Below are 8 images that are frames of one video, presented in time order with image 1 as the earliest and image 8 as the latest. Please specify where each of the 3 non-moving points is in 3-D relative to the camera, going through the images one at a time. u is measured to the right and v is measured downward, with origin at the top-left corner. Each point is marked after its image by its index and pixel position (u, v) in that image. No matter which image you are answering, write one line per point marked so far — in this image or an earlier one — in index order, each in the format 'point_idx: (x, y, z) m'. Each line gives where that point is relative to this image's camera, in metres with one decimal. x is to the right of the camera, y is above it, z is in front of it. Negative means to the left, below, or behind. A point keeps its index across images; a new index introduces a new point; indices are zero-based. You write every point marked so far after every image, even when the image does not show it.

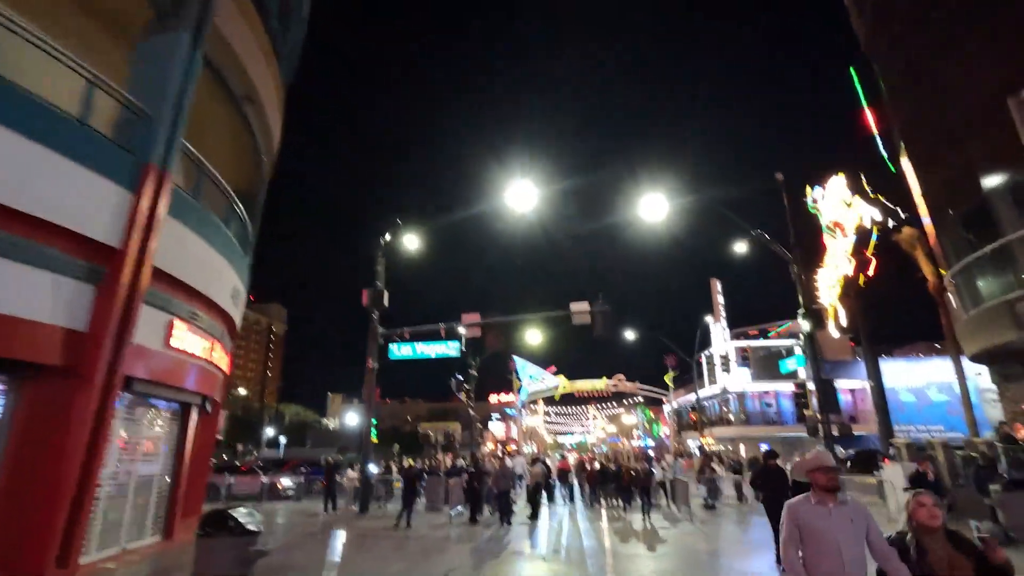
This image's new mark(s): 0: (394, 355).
0: (-4.0, -2.2, +17.9) m
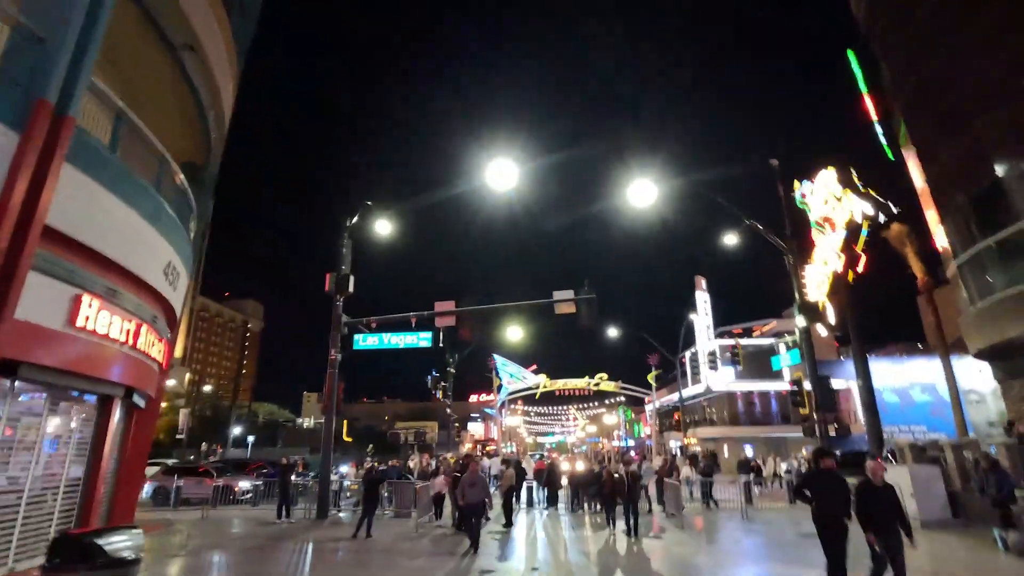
0: (-4.7, -1.8, +16.3) m
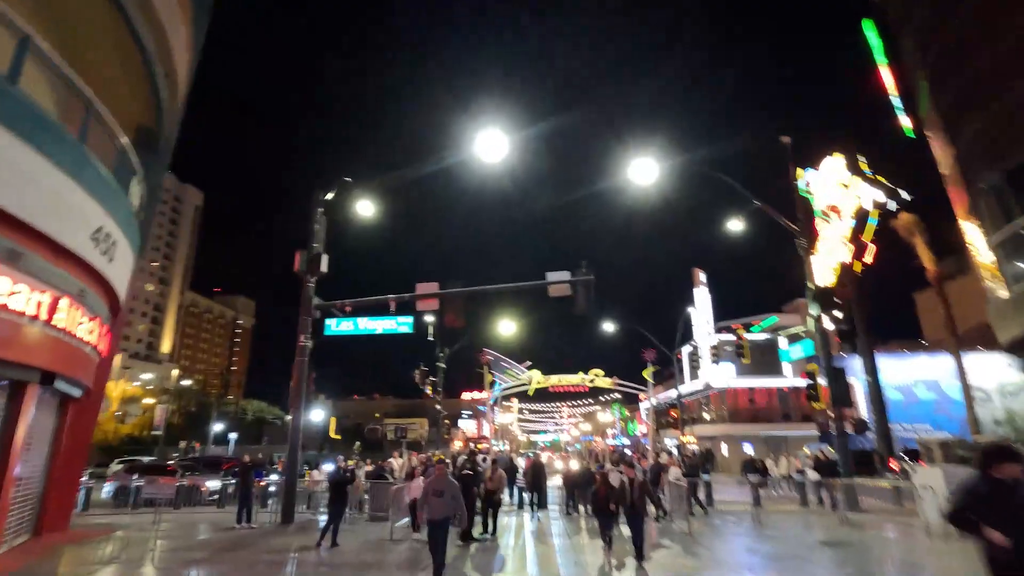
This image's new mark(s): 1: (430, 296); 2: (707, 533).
0: (-5.0, -1.2, +14.7) m
1: (-2.3, -0.2, +15.0) m
2: (+5.1, -6.5, +14.1) m
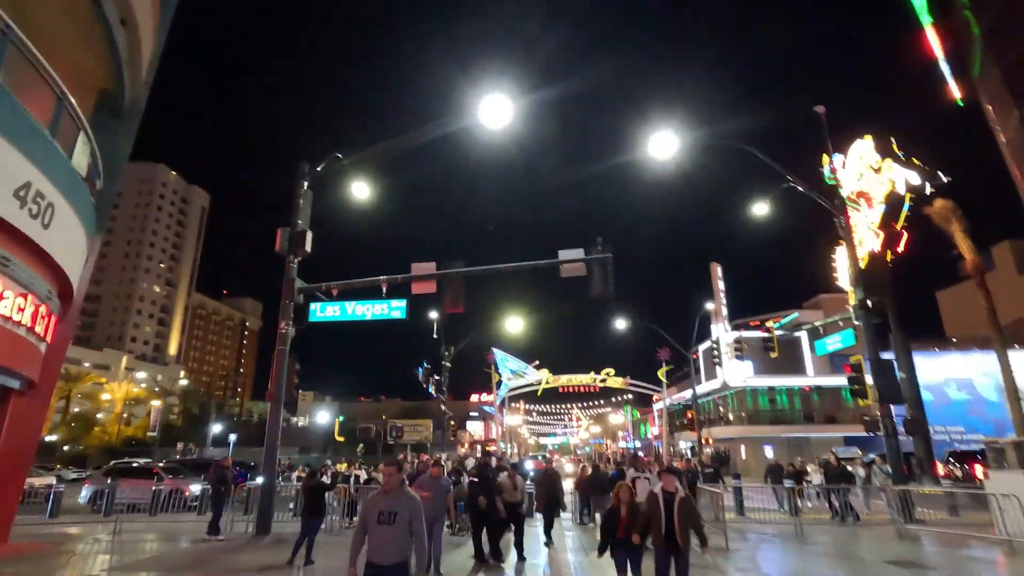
0: (-4.8, -0.7, +13.1) m
1: (-2.1, +0.3, +13.3) m
2: (+5.3, -6.0, +12.3) m
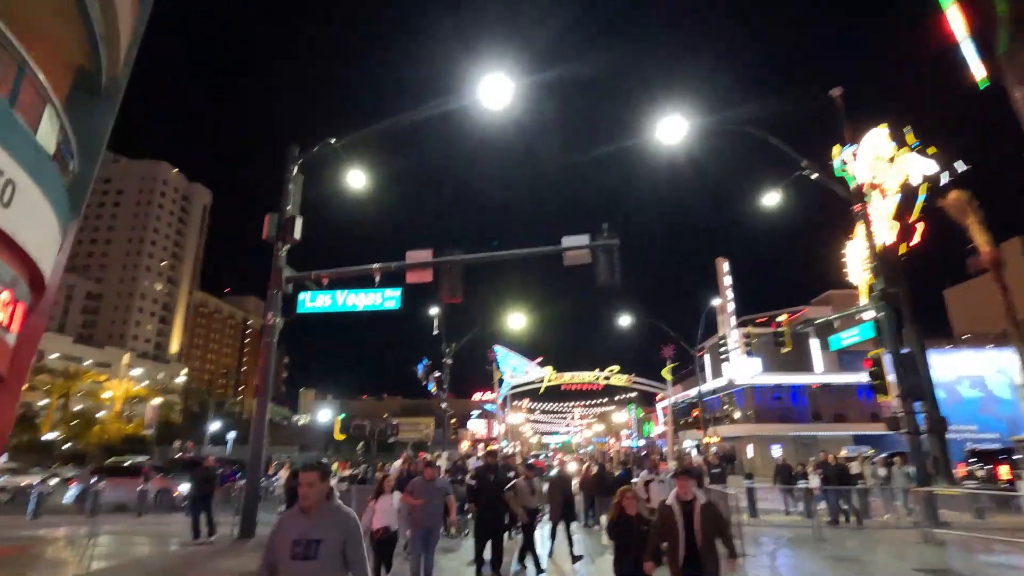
0: (-4.8, -0.5, +12.3) m
1: (-2.1, +0.5, +12.6) m
2: (+5.3, -5.7, +11.6) m
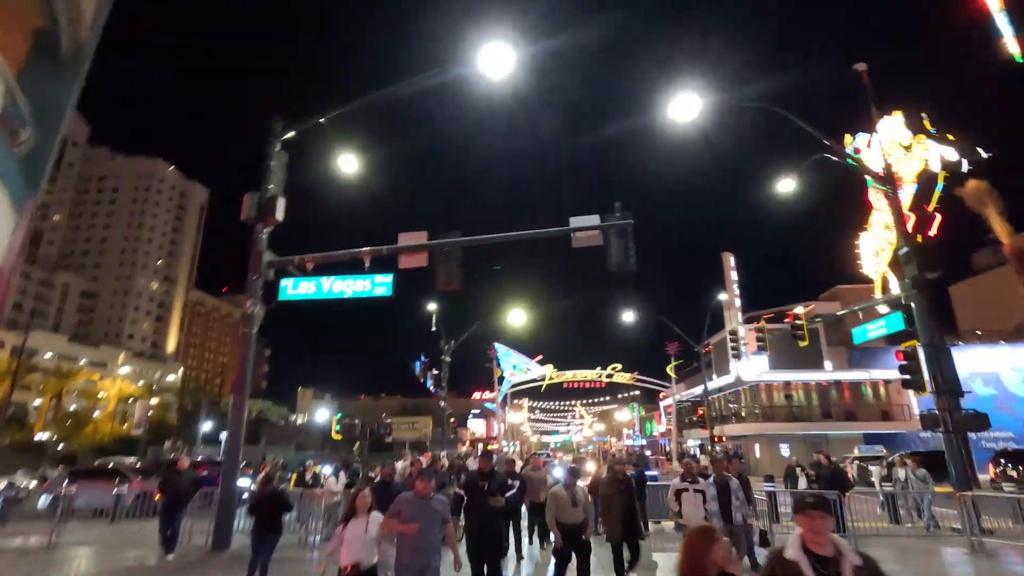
0: (-4.7, -0.2, +11.2) m
1: (-2.1, +0.8, +11.5) m
2: (+5.4, -5.4, +10.5) m
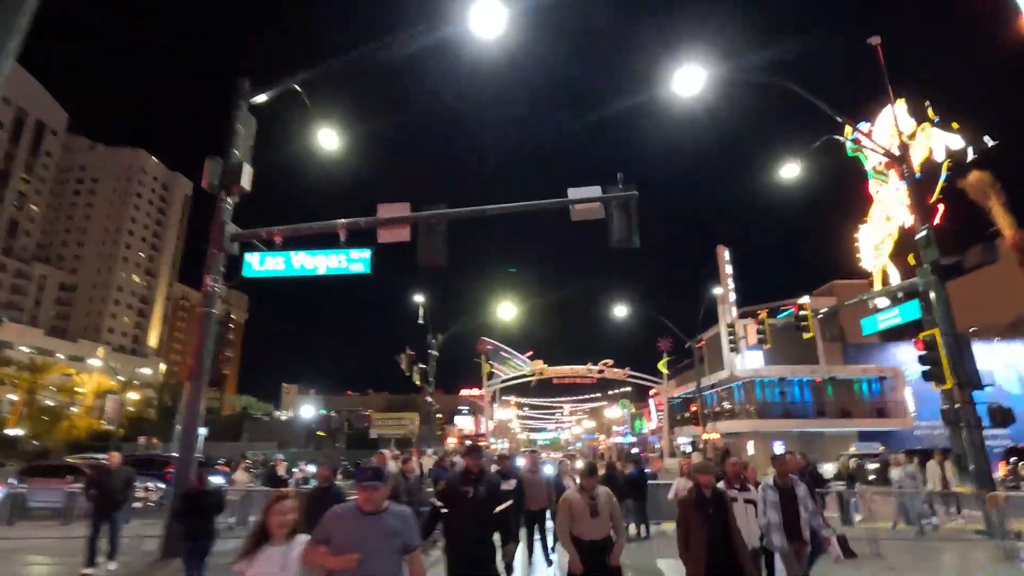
0: (-4.9, +0.3, +10.1) m
1: (-2.2, +1.3, +10.4) m
2: (+5.2, -5.1, +9.5) m
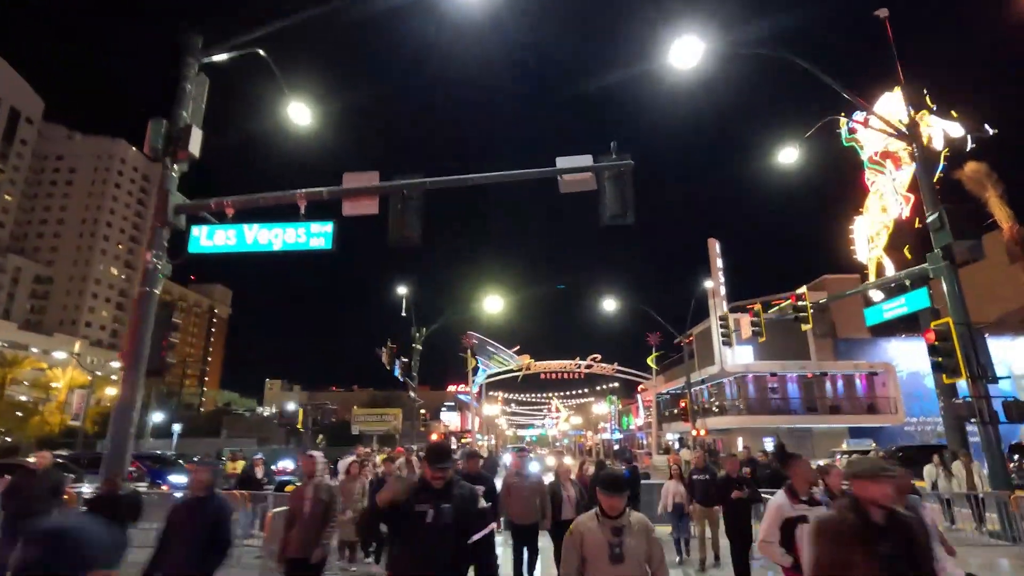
0: (-5.2, +0.6, +8.9) m
1: (-2.5, +1.6, +9.3) m
2: (+4.9, -4.8, +8.7) m
